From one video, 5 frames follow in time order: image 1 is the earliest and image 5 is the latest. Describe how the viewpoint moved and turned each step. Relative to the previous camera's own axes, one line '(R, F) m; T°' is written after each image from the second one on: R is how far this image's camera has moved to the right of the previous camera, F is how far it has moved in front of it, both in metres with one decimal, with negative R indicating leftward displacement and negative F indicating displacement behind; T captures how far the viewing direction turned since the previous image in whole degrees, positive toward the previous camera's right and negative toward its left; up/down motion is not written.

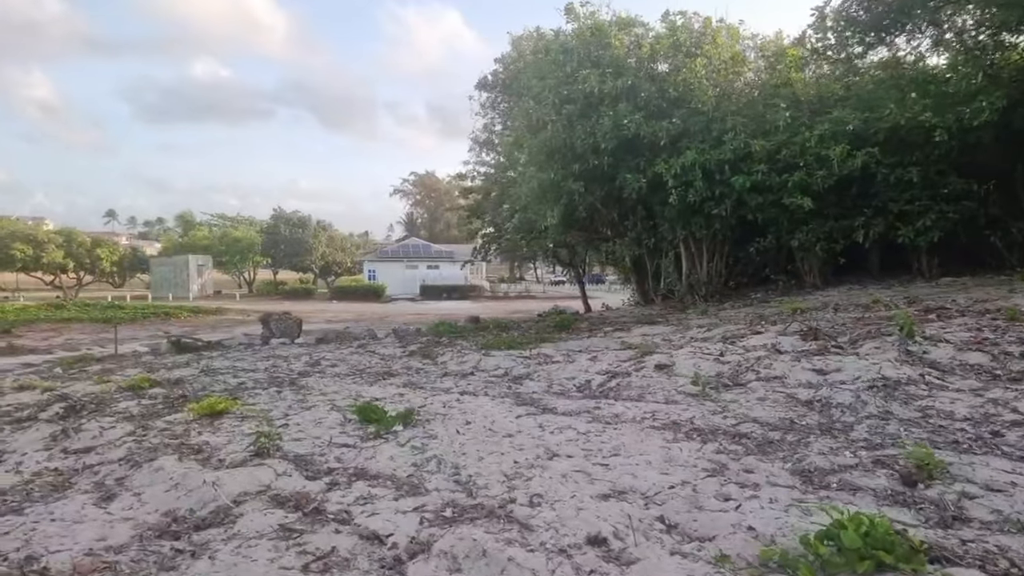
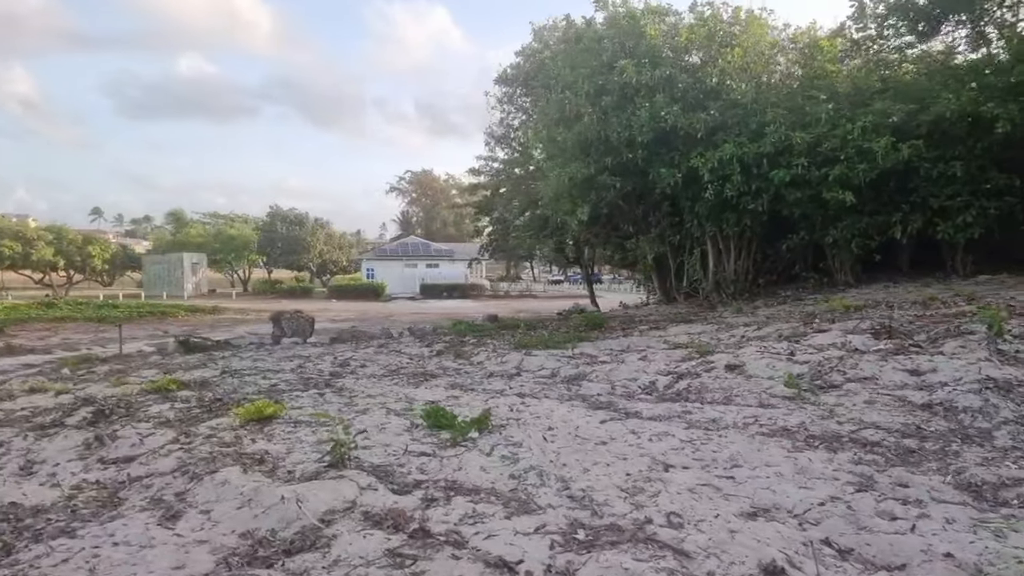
(-0.6, +0.4) m; +1°
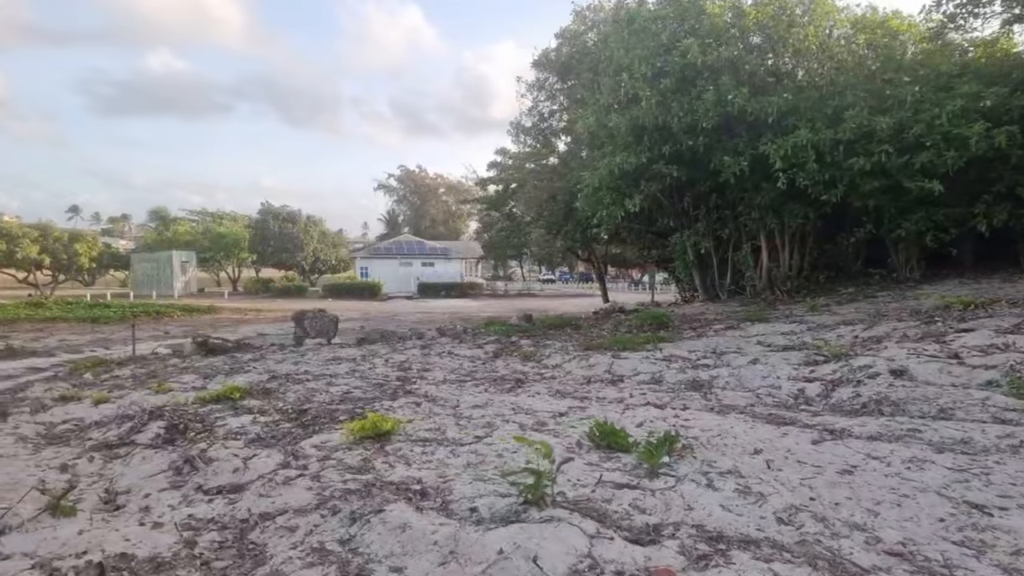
(-1.2, +0.8) m; +1°
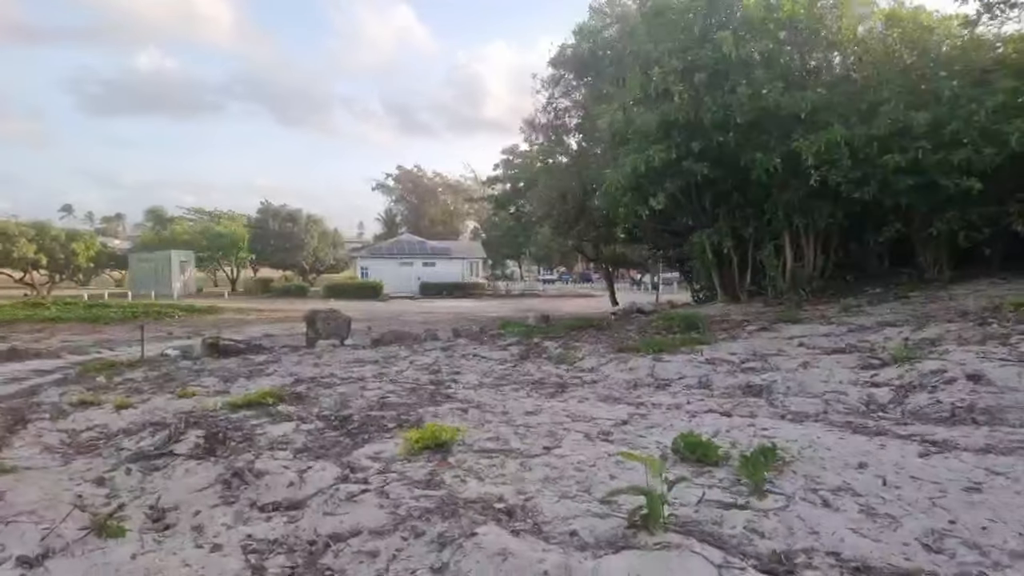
(-0.5, +0.3) m; 0°
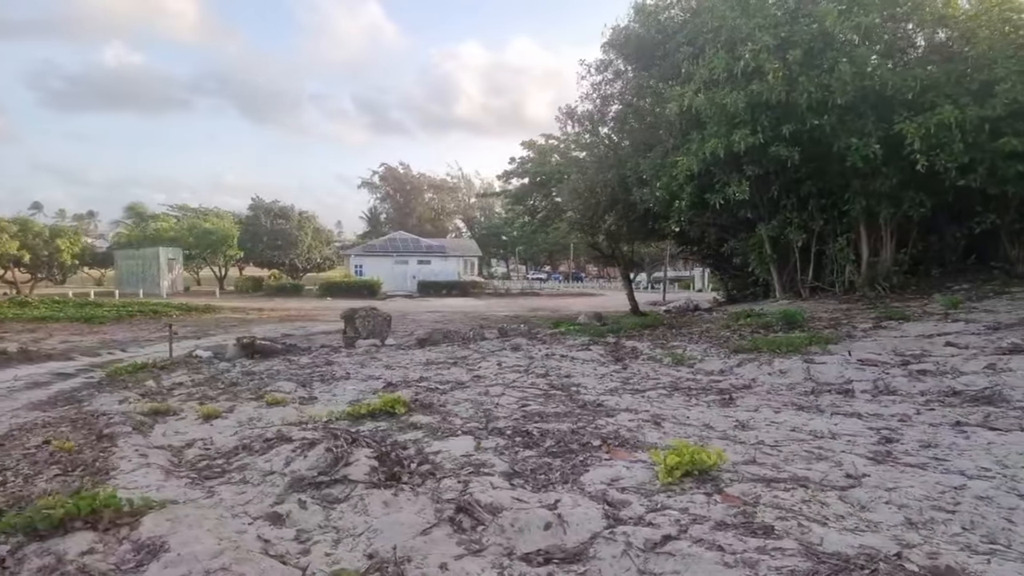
(-1.6, +0.9) m; +1°
